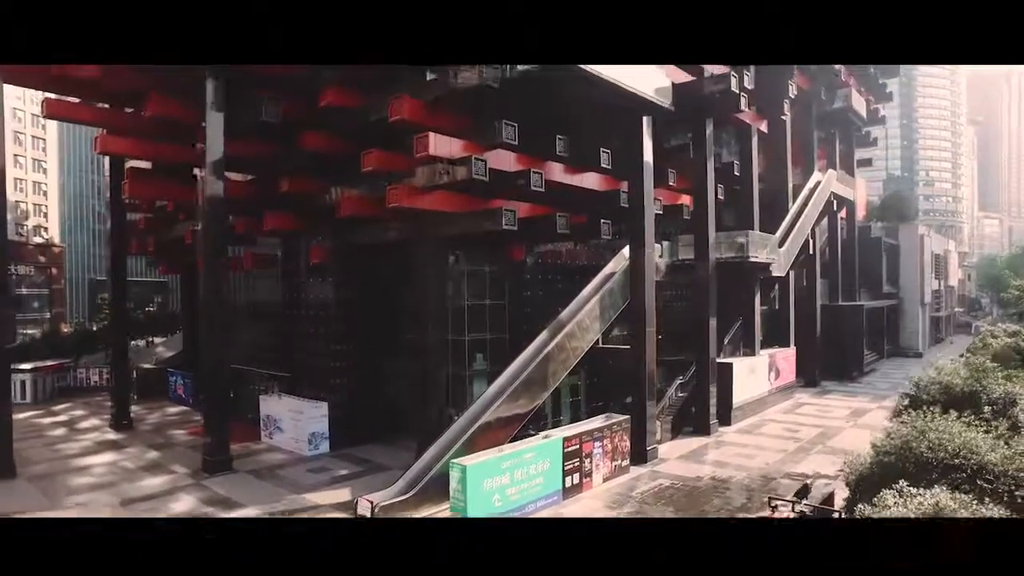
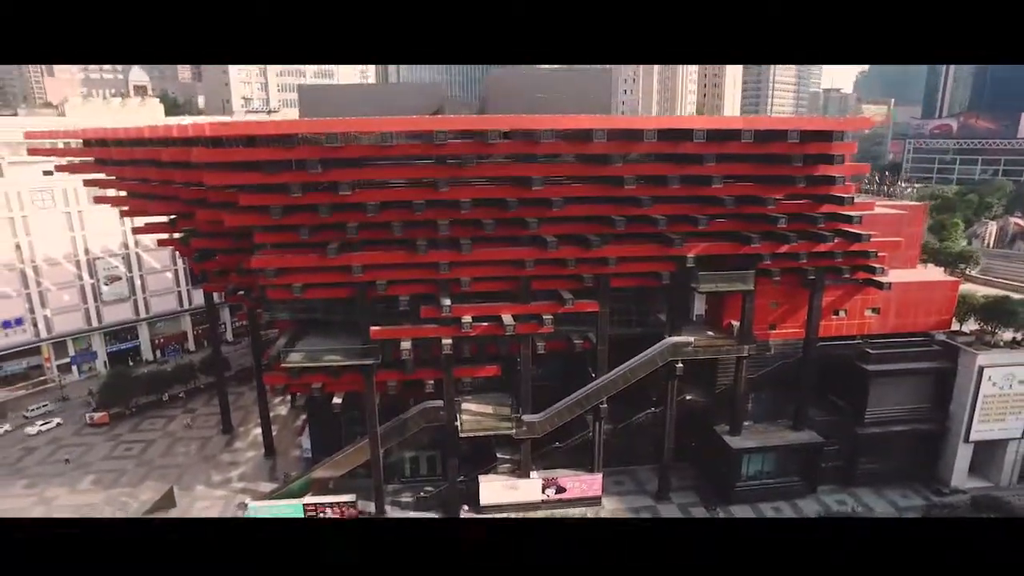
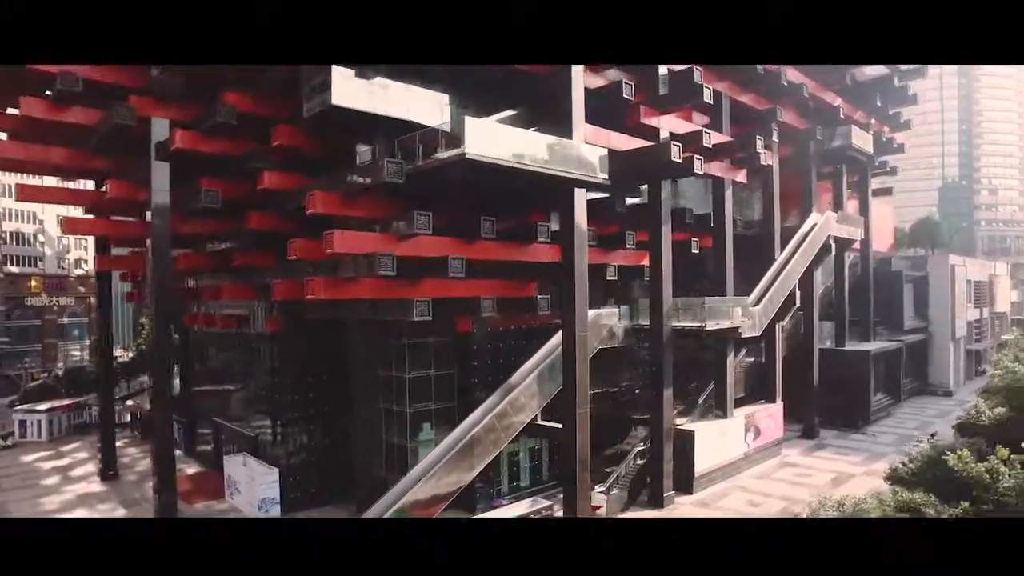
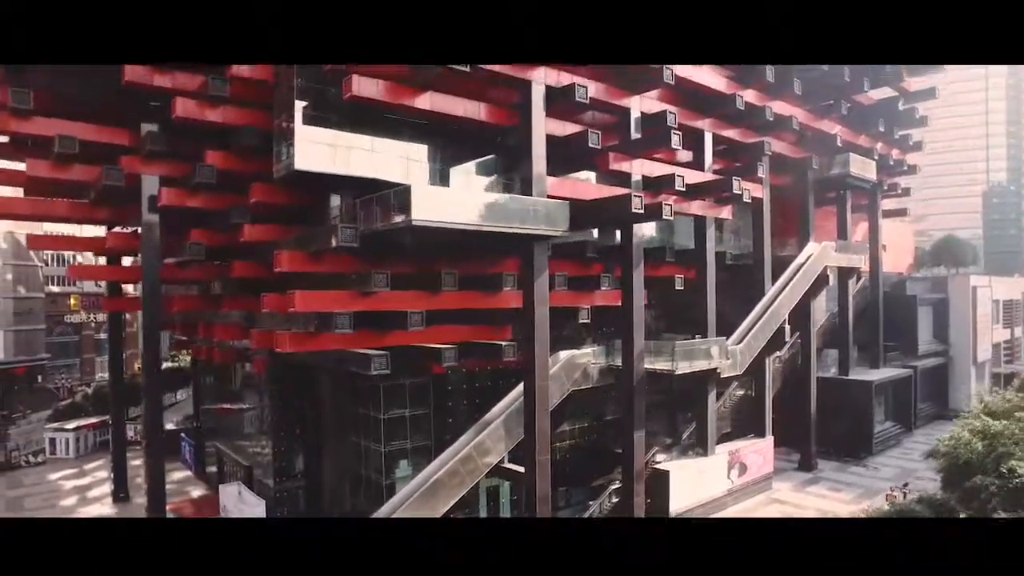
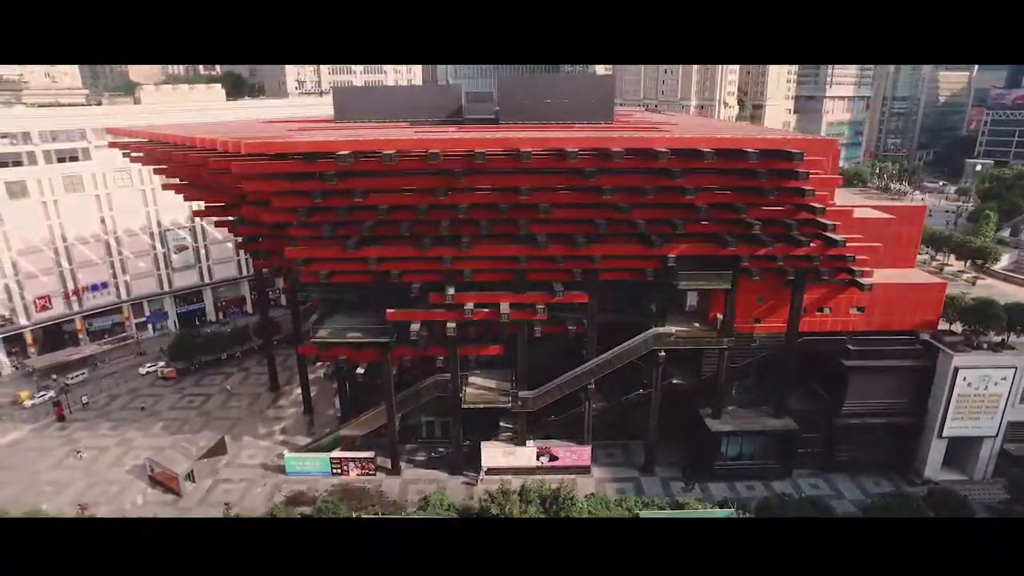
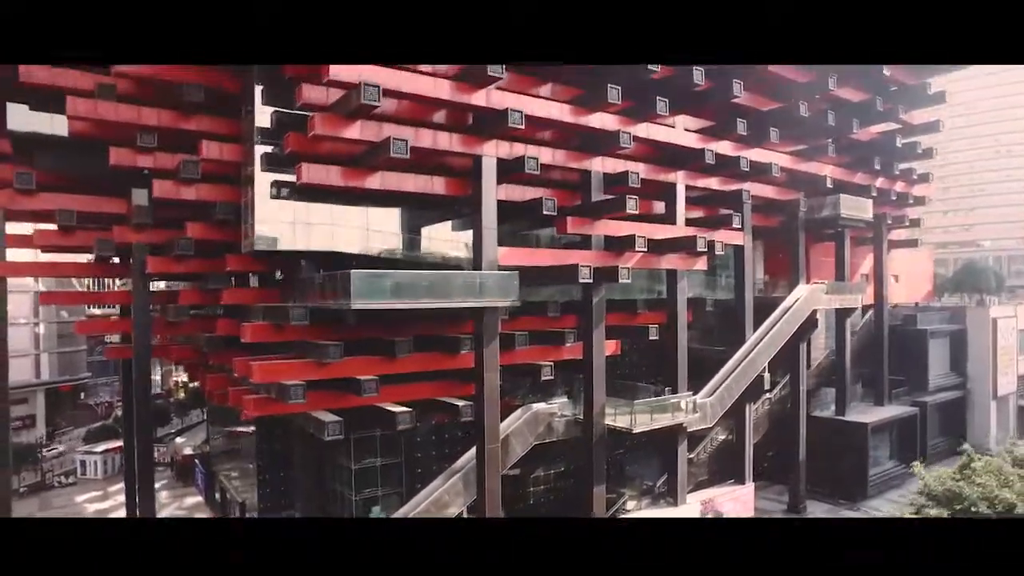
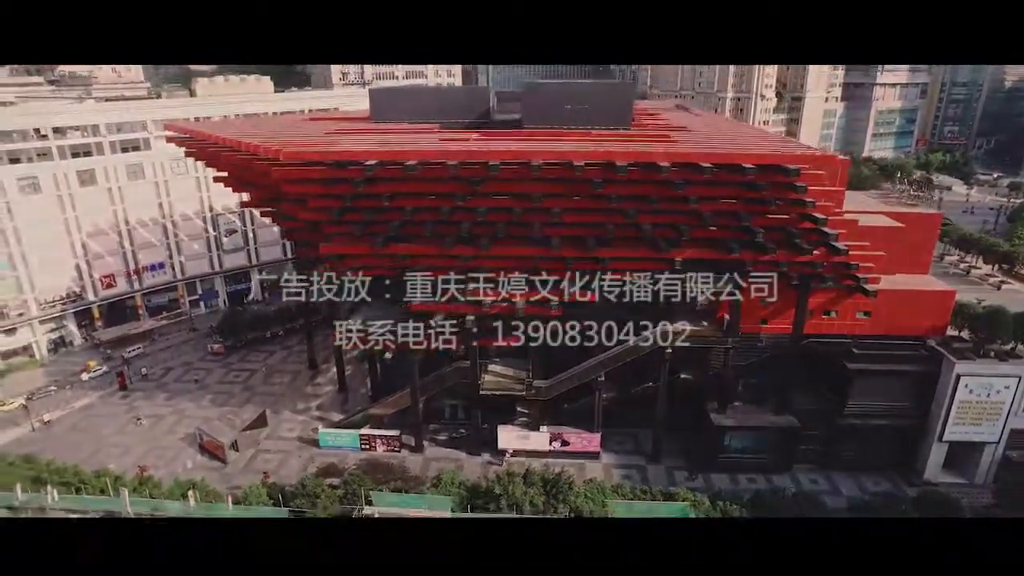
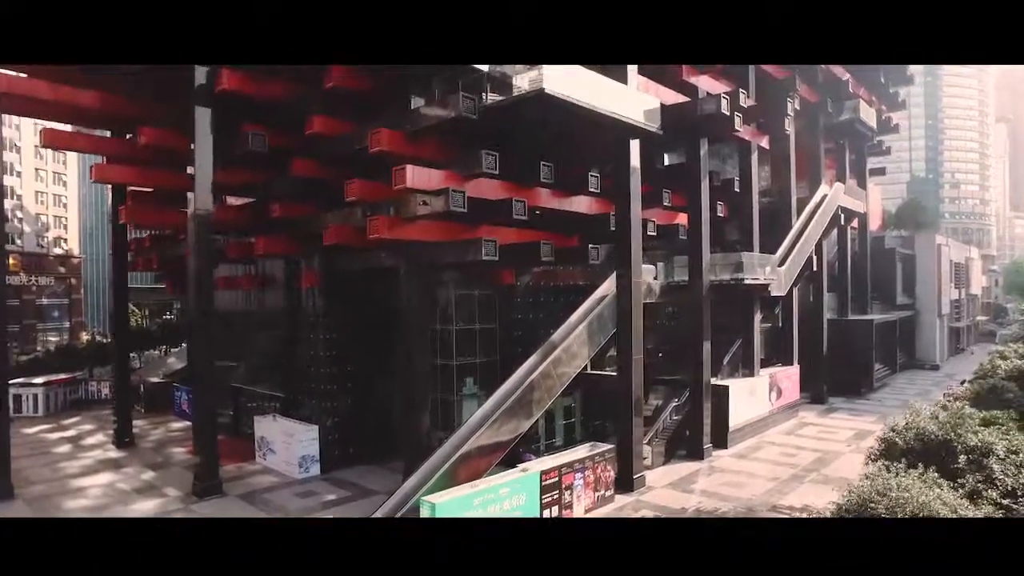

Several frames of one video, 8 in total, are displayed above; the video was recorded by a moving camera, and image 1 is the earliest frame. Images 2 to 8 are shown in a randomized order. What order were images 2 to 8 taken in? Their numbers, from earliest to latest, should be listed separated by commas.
8, 3, 4, 6, 2, 5, 7
